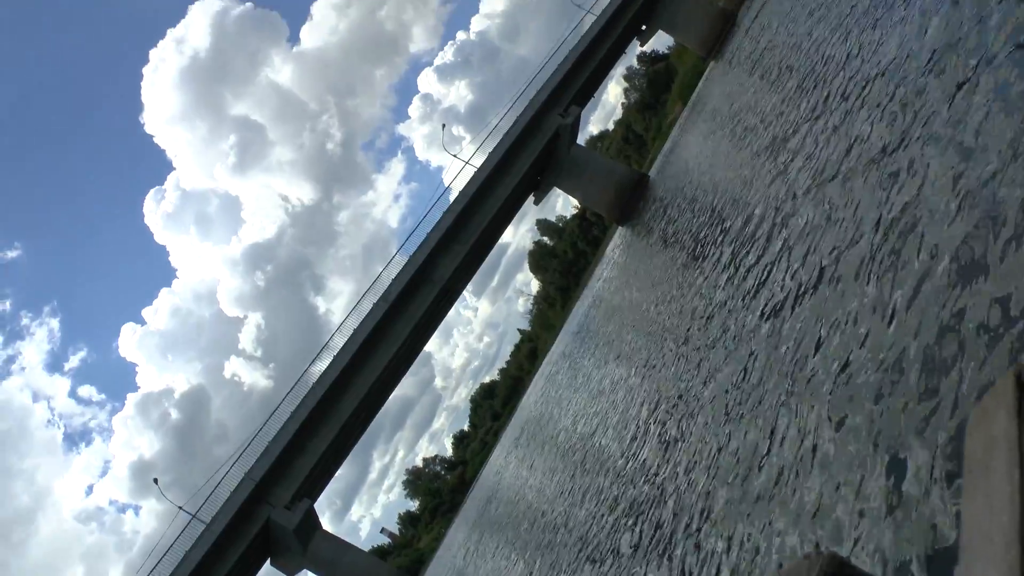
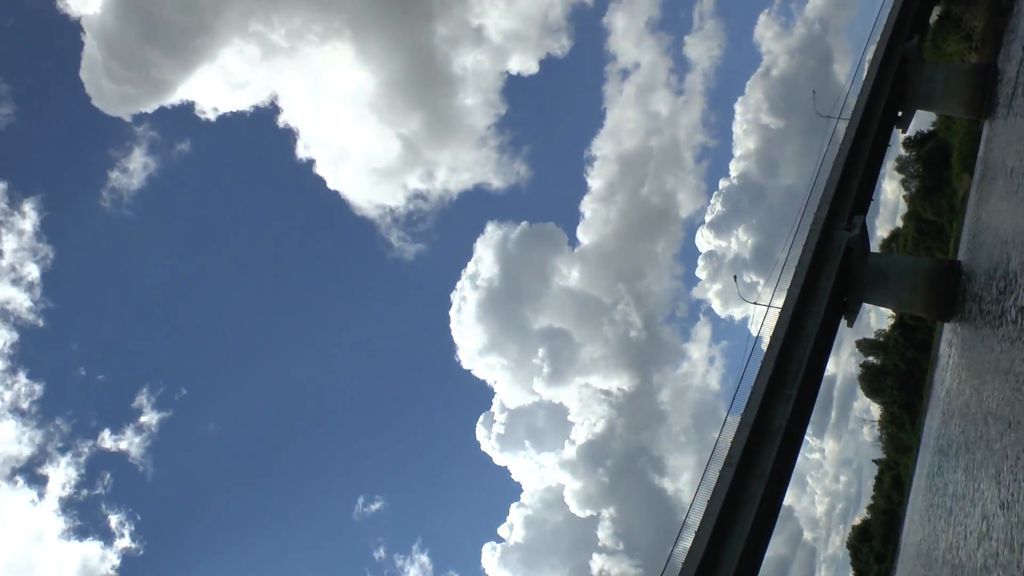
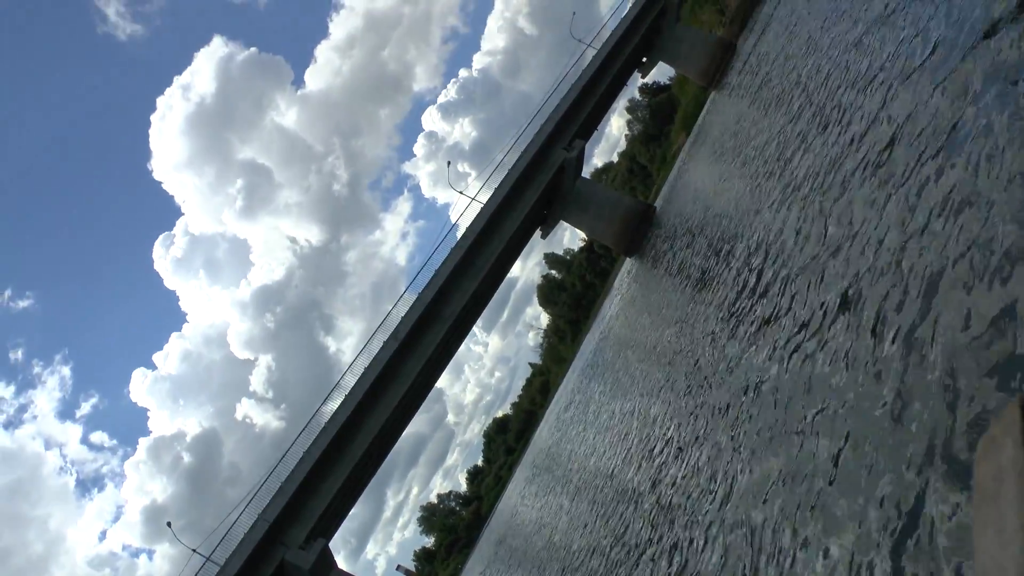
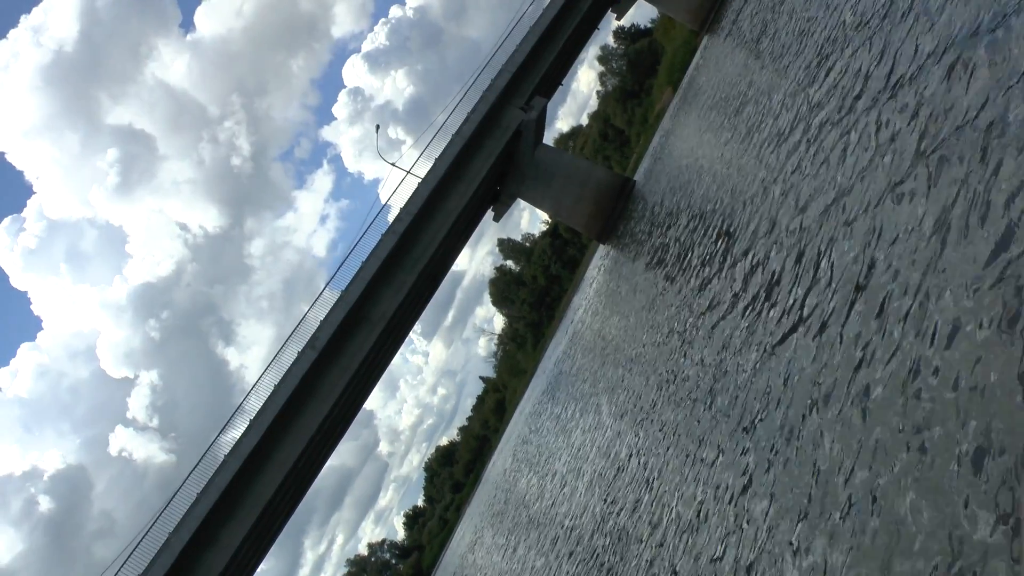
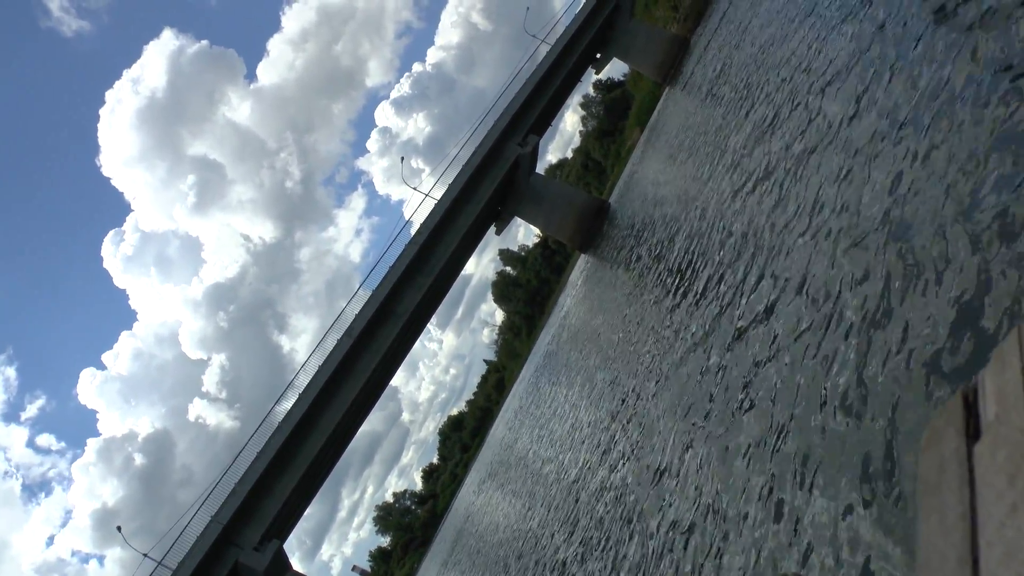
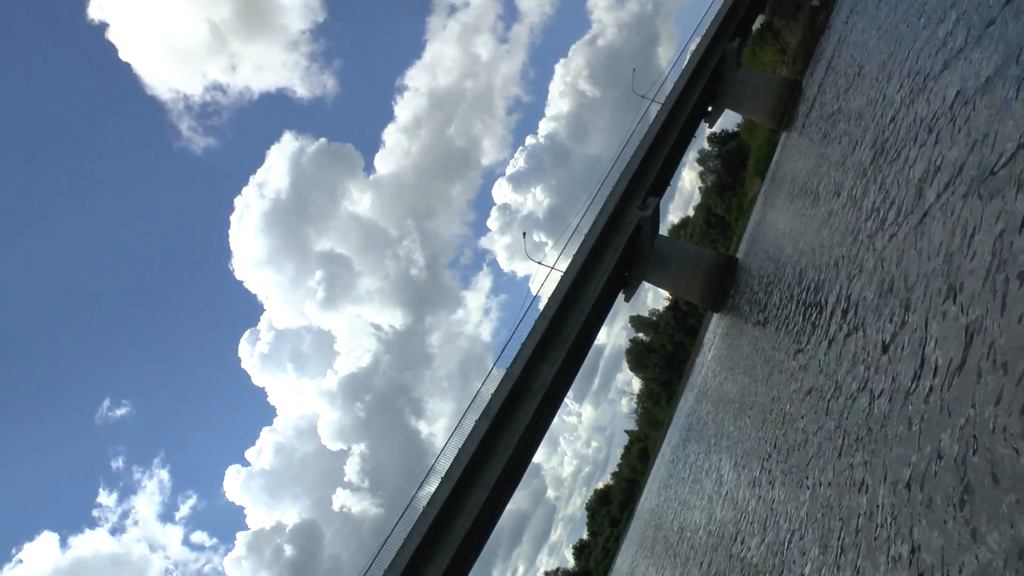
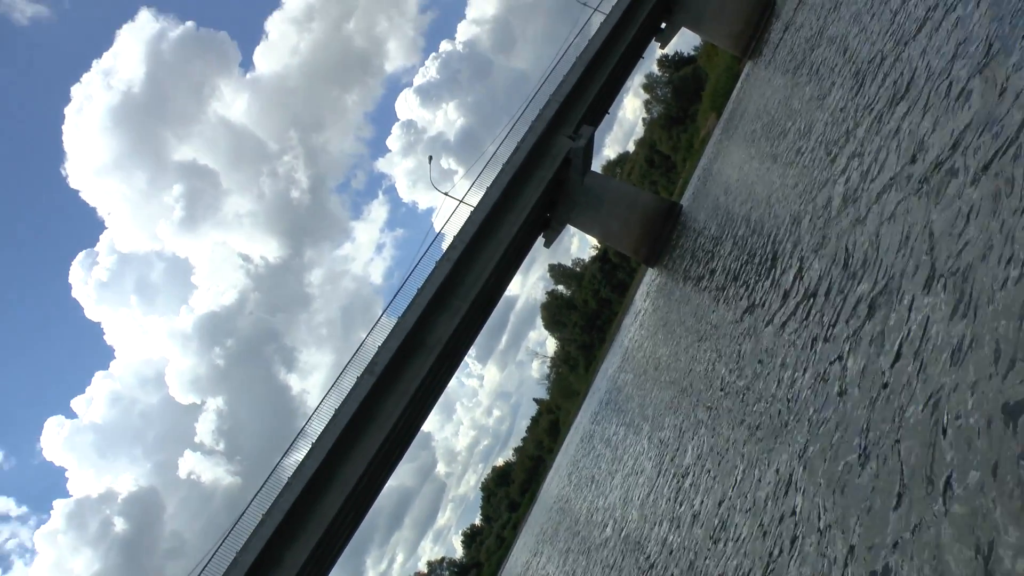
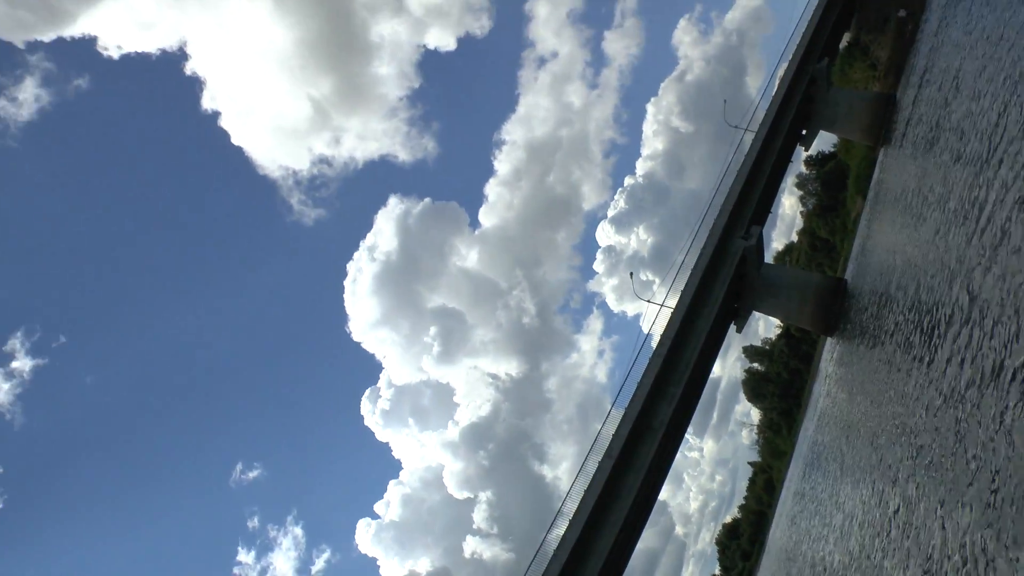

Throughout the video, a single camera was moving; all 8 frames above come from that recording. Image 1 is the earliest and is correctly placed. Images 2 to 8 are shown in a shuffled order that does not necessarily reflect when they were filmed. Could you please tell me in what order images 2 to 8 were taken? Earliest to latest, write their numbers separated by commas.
3, 5, 4, 7, 6, 8, 2
